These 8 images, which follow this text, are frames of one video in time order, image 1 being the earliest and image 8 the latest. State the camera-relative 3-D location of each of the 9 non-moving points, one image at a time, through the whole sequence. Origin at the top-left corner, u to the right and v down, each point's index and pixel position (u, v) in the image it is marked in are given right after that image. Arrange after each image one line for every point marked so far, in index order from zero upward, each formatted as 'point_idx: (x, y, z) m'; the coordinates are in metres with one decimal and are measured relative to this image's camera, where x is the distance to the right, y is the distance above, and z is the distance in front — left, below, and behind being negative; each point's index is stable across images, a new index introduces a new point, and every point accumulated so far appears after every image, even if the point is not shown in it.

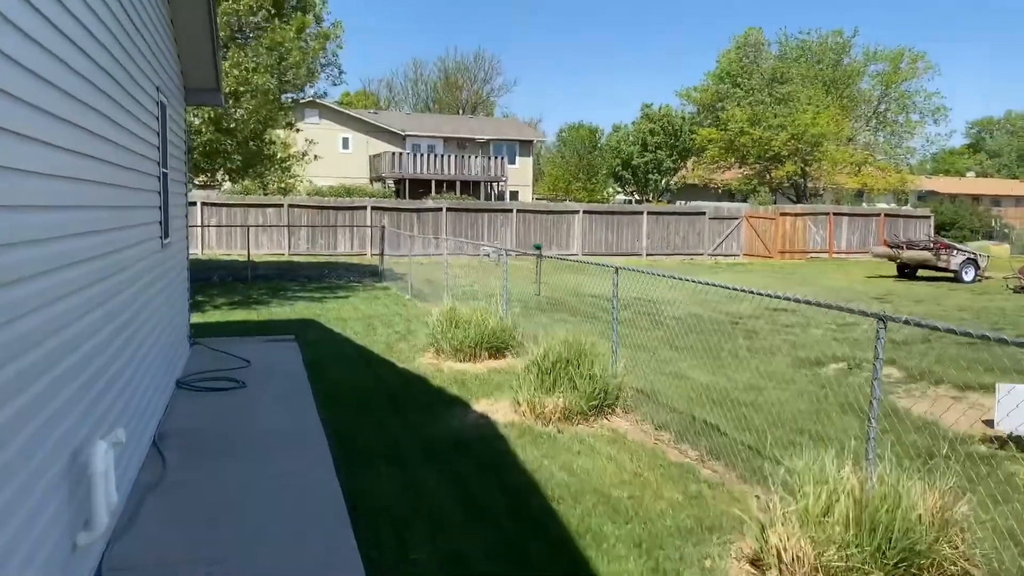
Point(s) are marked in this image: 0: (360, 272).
0: (-3.1, +0.3, +17.2) m
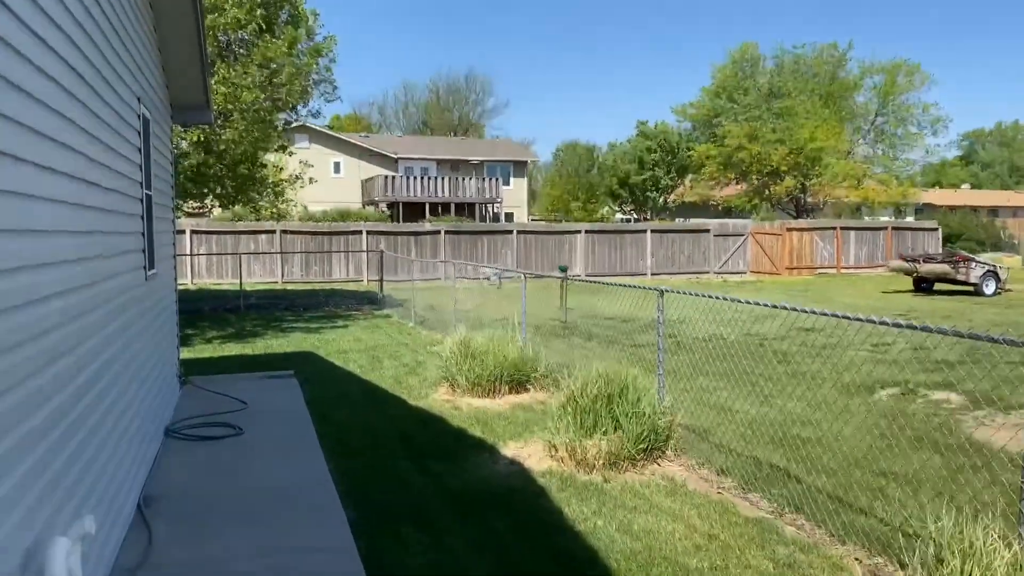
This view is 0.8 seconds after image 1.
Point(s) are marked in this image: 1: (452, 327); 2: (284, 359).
0: (-3.0, -0.2, +16.5) m
1: (-0.8, -0.7, +11.6) m
2: (-2.7, -0.8, +9.8) m
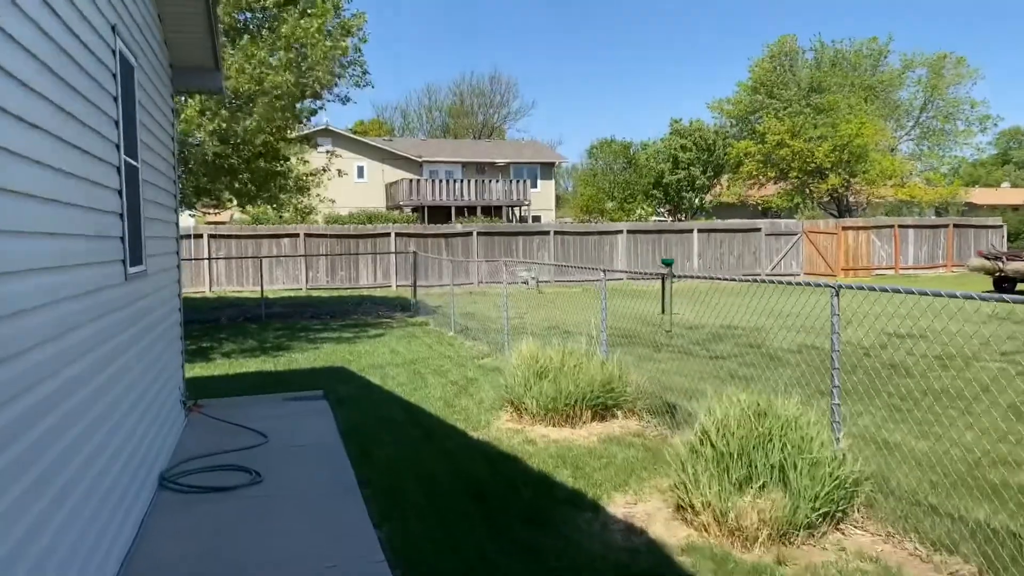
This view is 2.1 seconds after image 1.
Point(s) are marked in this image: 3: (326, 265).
0: (-2.2, -0.3, +15.0) m
1: (-0.1, -0.7, +10.1) m
2: (-2.0, -0.9, +8.3) m
3: (-4.1, +0.5, +18.9) m
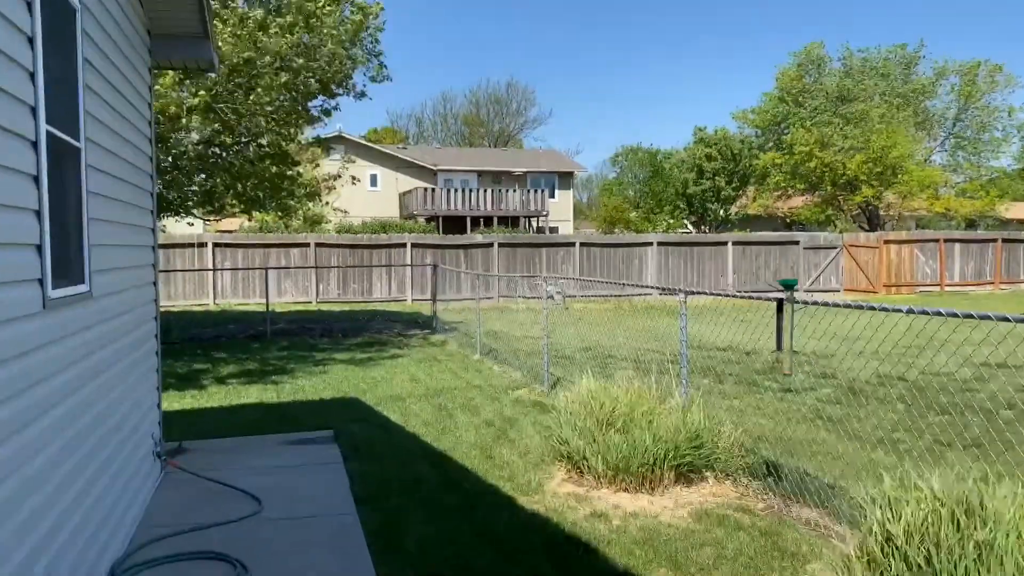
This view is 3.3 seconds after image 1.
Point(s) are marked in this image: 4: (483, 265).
0: (-1.8, -0.6, +13.8) m
1: (+0.3, -0.9, +8.8) m
2: (-1.6, -1.0, +7.1) m
3: (-3.6, +0.2, +17.7) m
4: (-0.6, +0.5, +18.8) m
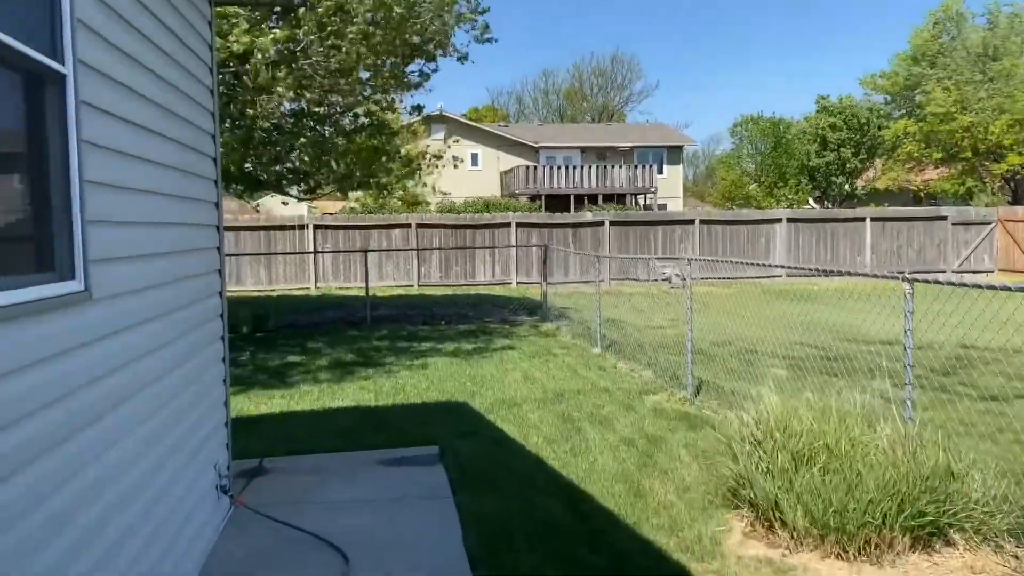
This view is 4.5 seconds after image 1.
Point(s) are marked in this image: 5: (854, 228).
0: (0.0, -0.3, +12.7) m
1: (+1.4, -0.8, +7.5) m
2: (-0.7, -0.9, +6.0) m
3: (-1.4, +0.6, +16.7) m
4: (+1.7, +0.9, +17.5) m
5: (+7.4, +1.3, +18.4) m
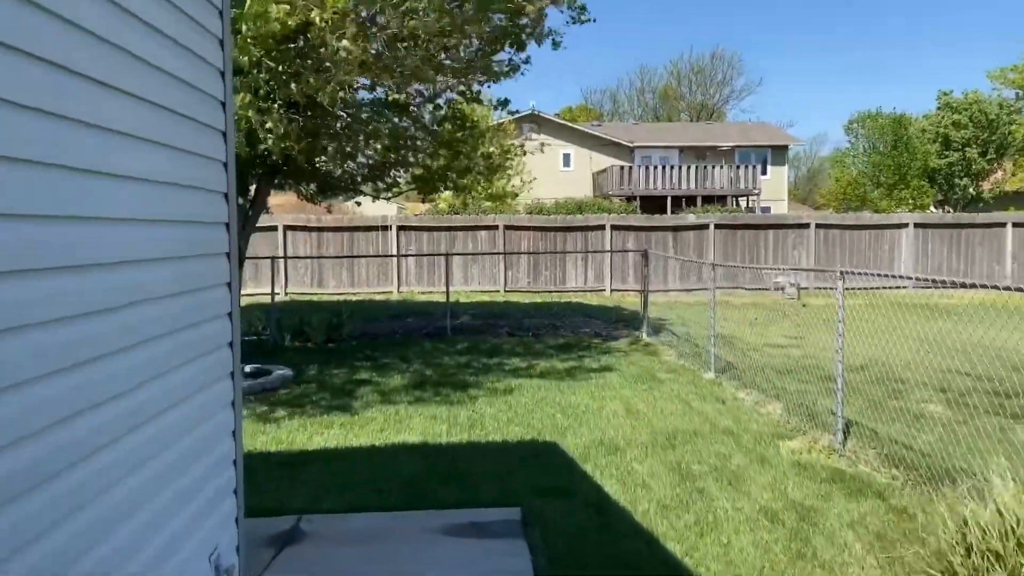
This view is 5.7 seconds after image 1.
0: (+1.3, -0.4, +11.4) m
1: (+2.1, -0.9, +6.2) m
2: (-0.1, -1.0, +4.9) m
3: (+0.3, +0.4, +15.6) m
4: (+3.5, +0.7, +16.0) m
5: (+9.3, +1.0, +16.4) m
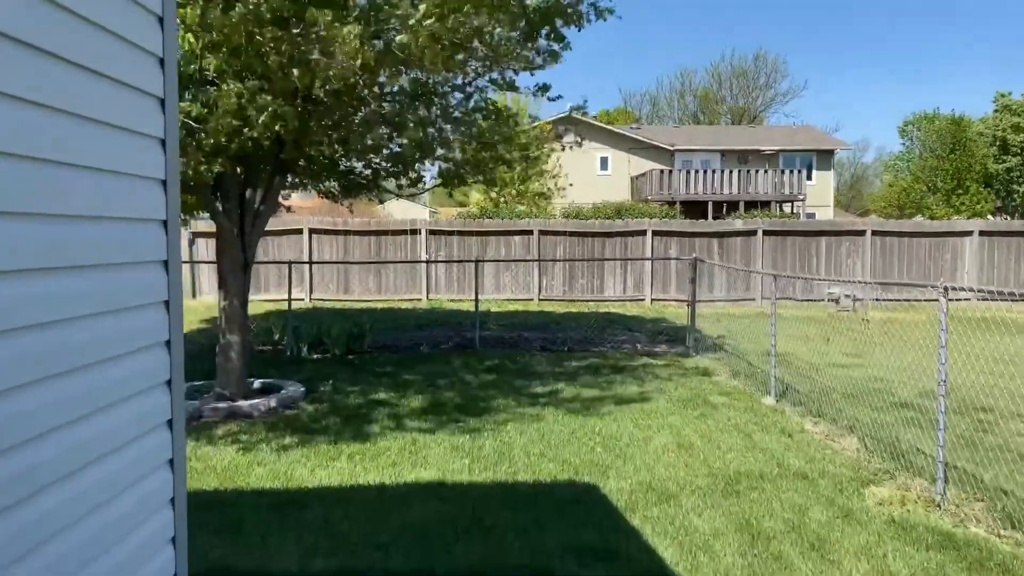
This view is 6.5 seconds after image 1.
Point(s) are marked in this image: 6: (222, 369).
0: (+1.7, -0.6, +10.6) m
1: (+2.4, -1.0, +5.3) m
2: (+0.1, -1.1, +4.1) m
3: (+0.9, +0.3, +14.8) m
4: (+4.1, +0.5, +15.1) m
5: (+9.9, +0.8, +15.2) m
6: (-2.4, -0.7, +7.0) m
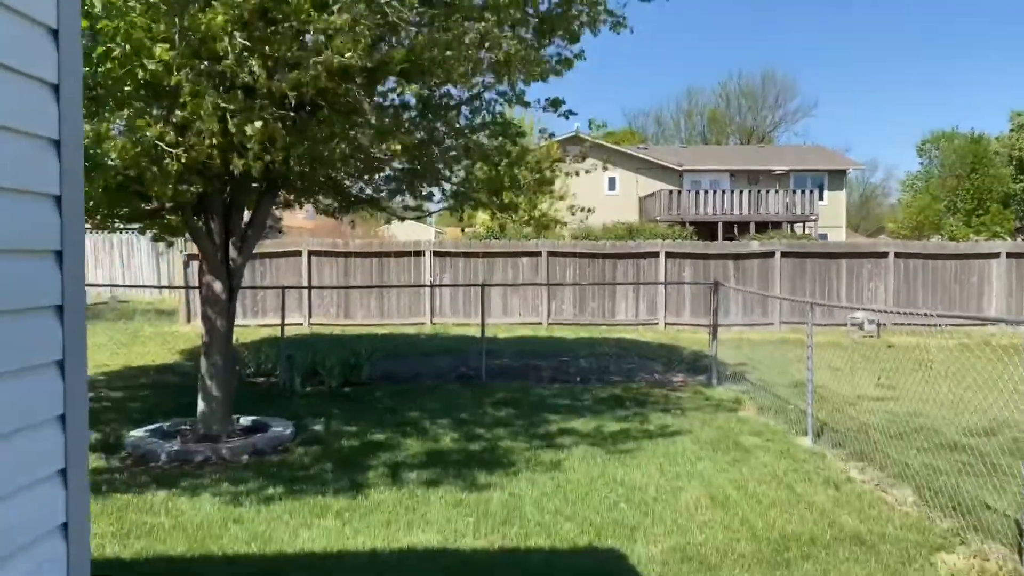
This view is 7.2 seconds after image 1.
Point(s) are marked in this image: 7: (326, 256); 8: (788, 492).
0: (+1.8, -0.9, +10.0) m
1: (+2.4, -1.2, +4.7) m
2: (+0.1, -1.2, +3.5) m
3: (+1.0, -0.1, +14.2) m
4: (+4.2, +0.1, +14.5) m
5: (+10.0, +0.4, +14.6) m
6: (-2.3, -0.9, +6.4) m
7: (-3.2, +0.5, +14.5) m
8: (+1.6, -1.1, +4.8) m
